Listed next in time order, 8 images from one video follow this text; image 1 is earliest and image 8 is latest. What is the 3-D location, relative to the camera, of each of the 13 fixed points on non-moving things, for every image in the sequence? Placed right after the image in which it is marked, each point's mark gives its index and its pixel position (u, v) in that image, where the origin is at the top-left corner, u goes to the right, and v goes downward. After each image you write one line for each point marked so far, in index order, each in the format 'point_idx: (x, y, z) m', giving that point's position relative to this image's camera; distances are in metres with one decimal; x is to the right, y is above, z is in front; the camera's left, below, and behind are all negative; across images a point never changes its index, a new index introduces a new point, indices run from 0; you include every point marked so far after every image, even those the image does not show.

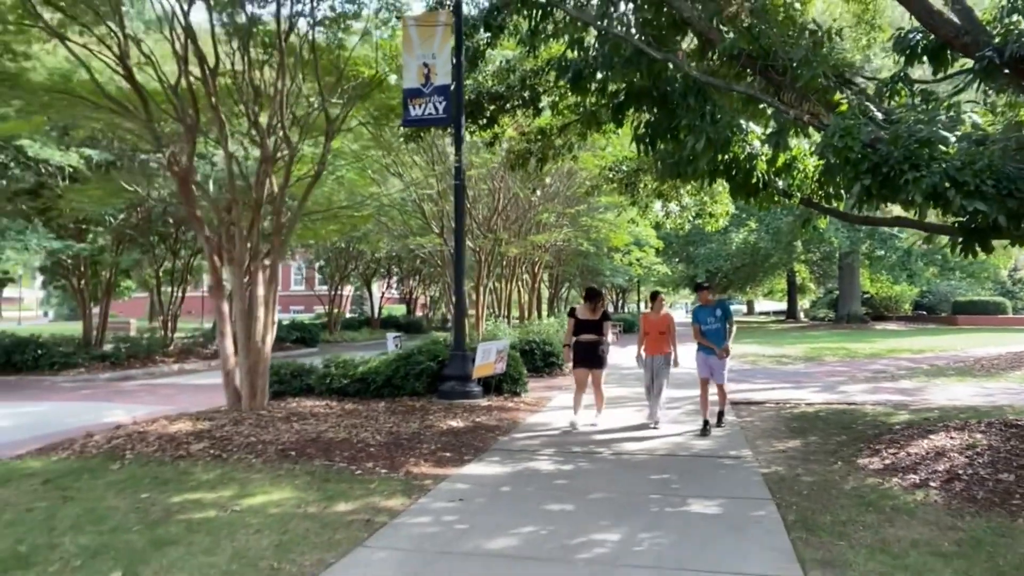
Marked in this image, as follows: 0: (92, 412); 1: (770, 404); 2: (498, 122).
0: (-7.3, -2.1, +12.9) m
1: (+3.8, -1.7, +10.6) m
2: (-0.3, +3.0, +12.8) m
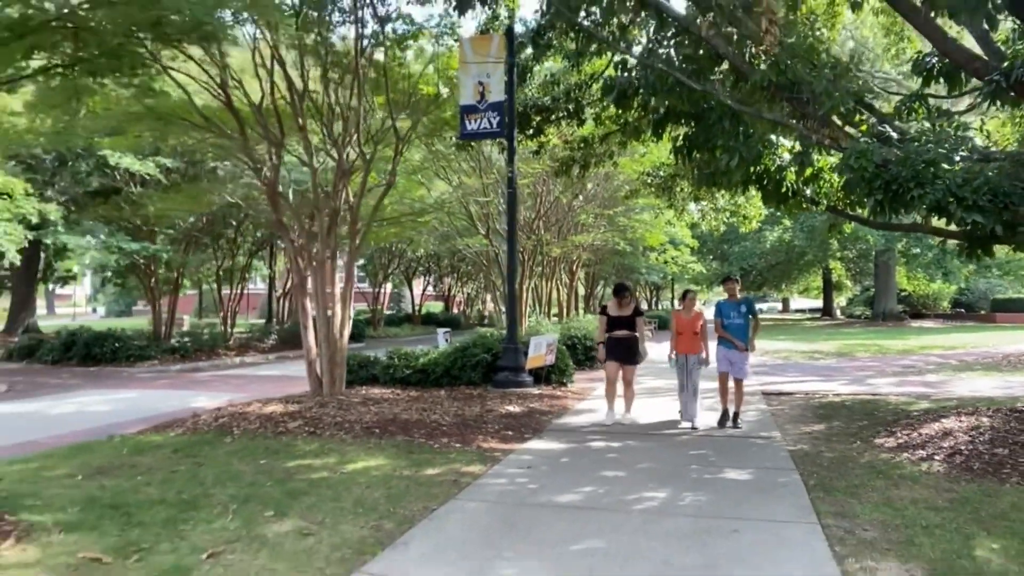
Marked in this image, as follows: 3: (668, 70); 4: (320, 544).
0: (-6.4, -2.1, +14.2) m
1: (+4.5, -1.7, +11.5) m
2: (+0.6, +3.0, +13.8) m
3: (+1.7, +2.4, +8.2) m
4: (-1.2, -1.6, +4.7) m
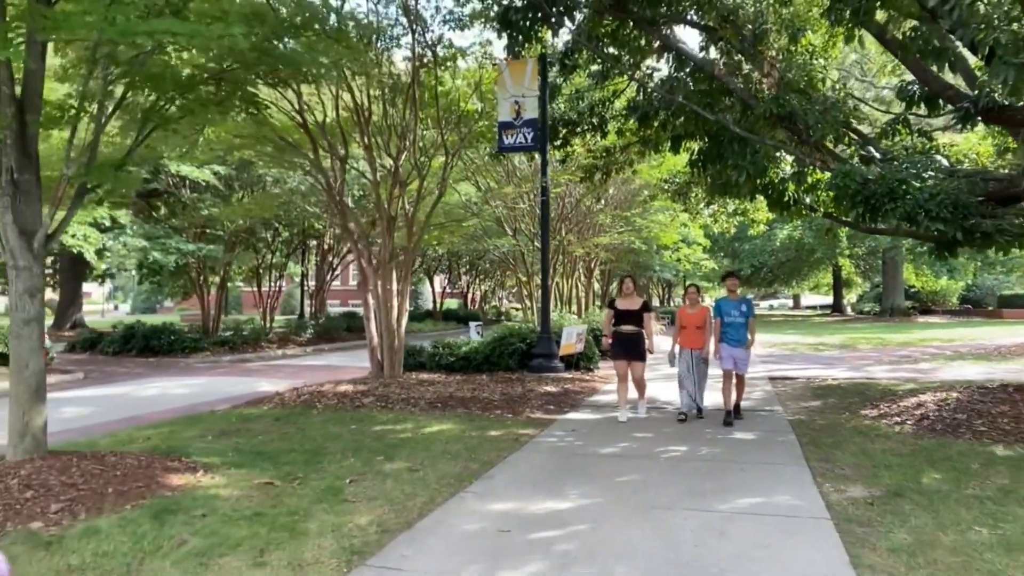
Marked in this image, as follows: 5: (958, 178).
0: (-5.8, -2.0, +15.8) m
1: (+5.2, -1.6, +12.9) m
2: (+1.2, +3.1, +15.3) m
3: (+2.3, +2.4, +9.7) m
4: (-0.7, -1.6, +6.2) m
5: (+5.2, +1.3, +8.5) m
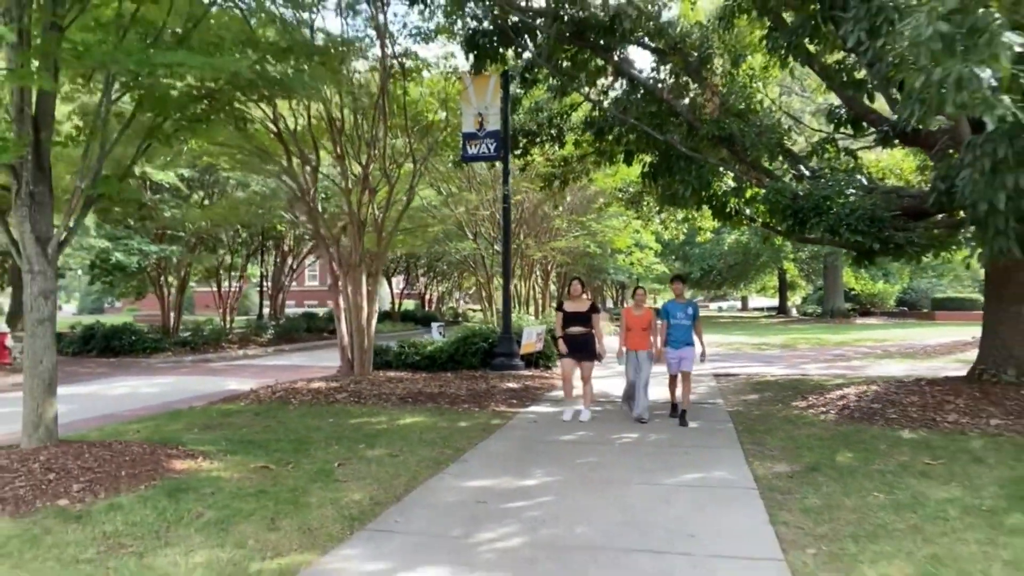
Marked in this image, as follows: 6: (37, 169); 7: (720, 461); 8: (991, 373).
0: (-6.6, -2.1, +16.2) m
1: (+4.5, -1.7, +14.0) m
2: (+0.4, +3.0, +16.1) m
3: (+1.8, +2.4, +10.6) m
4: (-1.0, -1.6, +6.9) m
5: (+4.8, +1.2, +9.5) m
6: (-4.0, +1.0, +6.2) m
7: (+2.0, -1.6, +6.9) m
8: (+5.9, -1.0, +9.0) m
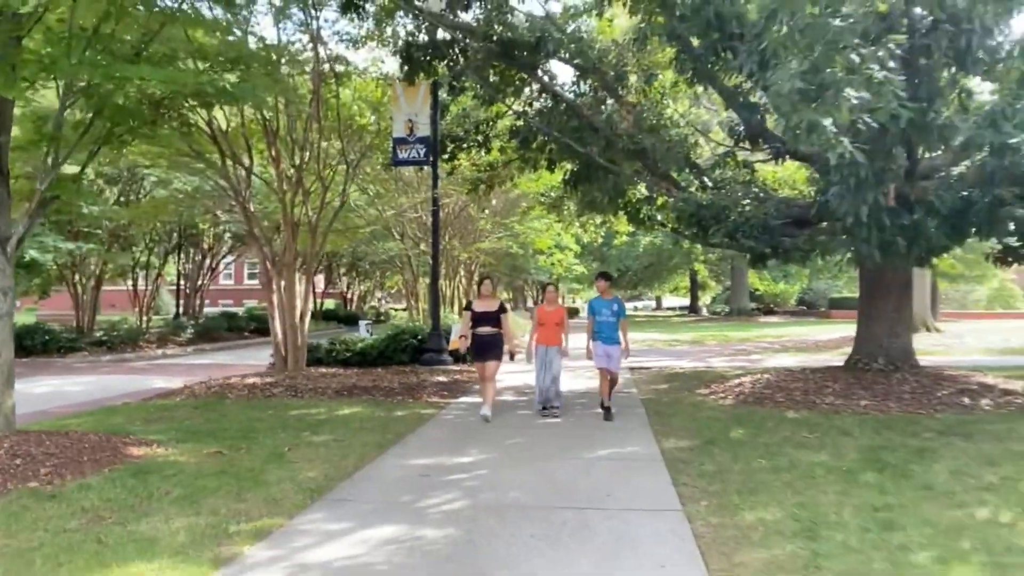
0: (-8.3, -2.0, +16.1) m
1: (+3.0, -1.7, +15.2) m
2: (-1.3, +3.0, +16.8) m
3: (+0.8, +2.4, +11.5) m
4: (-1.6, -1.6, +7.6) m
5: (+3.8, +1.2, +10.8) m
6: (-4.6, +1.0, +6.5) m
7: (+1.3, -1.6, +7.8) m
8: (+5.0, -1.0, +10.4) m
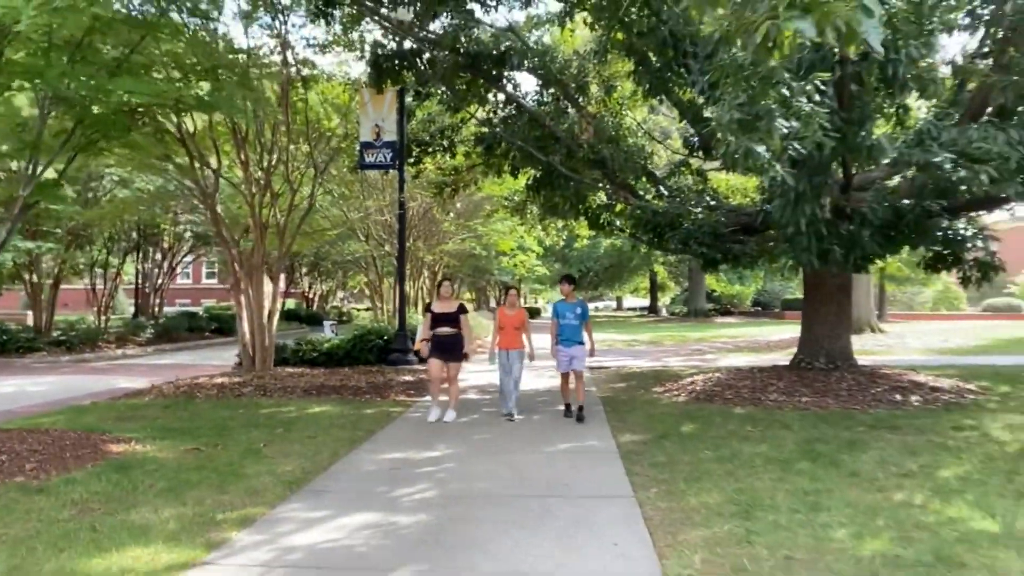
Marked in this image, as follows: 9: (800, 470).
0: (-9.1, -2.0, +16.1) m
1: (+2.2, -1.7, +15.8) m
2: (-2.1, +3.0, +17.2) m
3: (+0.2, +2.4, +11.9) m
4: (-2.0, -1.6, +7.9) m
5: (+3.3, +1.2, +11.4) m
6: (-4.9, +1.0, +6.7) m
7: (+0.9, -1.7, +8.3) m
8: (+4.5, -1.1, +11.1) m
9: (+2.4, -1.5, +6.2) m
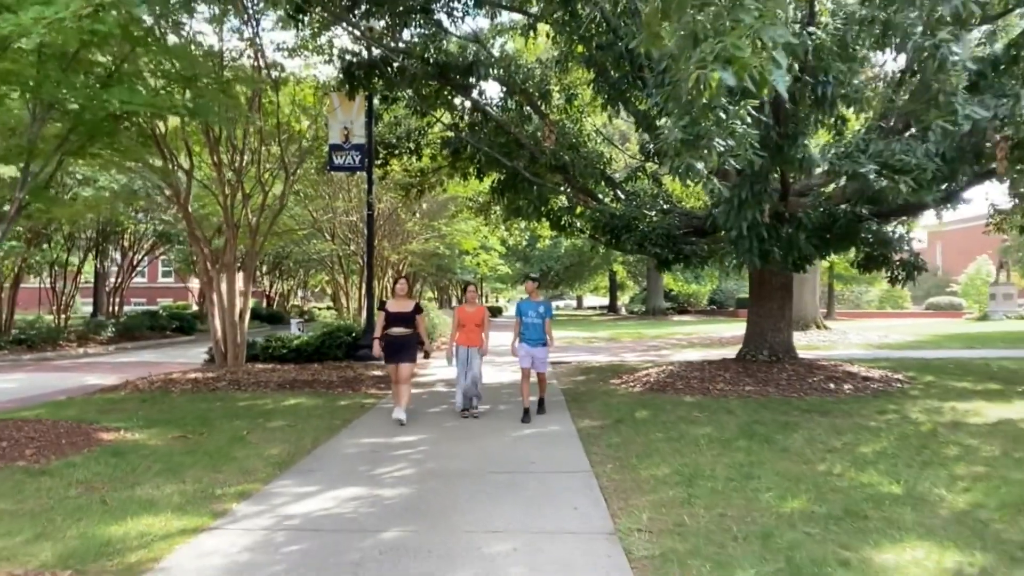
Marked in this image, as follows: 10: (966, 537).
0: (-9.9, -2.0, +16.3) m
1: (+1.4, -1.7, +16.5) m
2: (-3.0, +3.0, +17.7) m
3: (-0.4, +2.4, +12.6) m
4: (-2.4, -1.6, +8.4) m
5: (+2.7, +1.2, +12.2) m
6: (-5.2, +1.1, +7.0) m
7: (+0.5, -1.6, +9.0) m
8: (+3.9, -1.1, +12.0) m
9: (+2.2, -1.5, +7.0) m
10: (+2.8, -1.5, +4.5) m
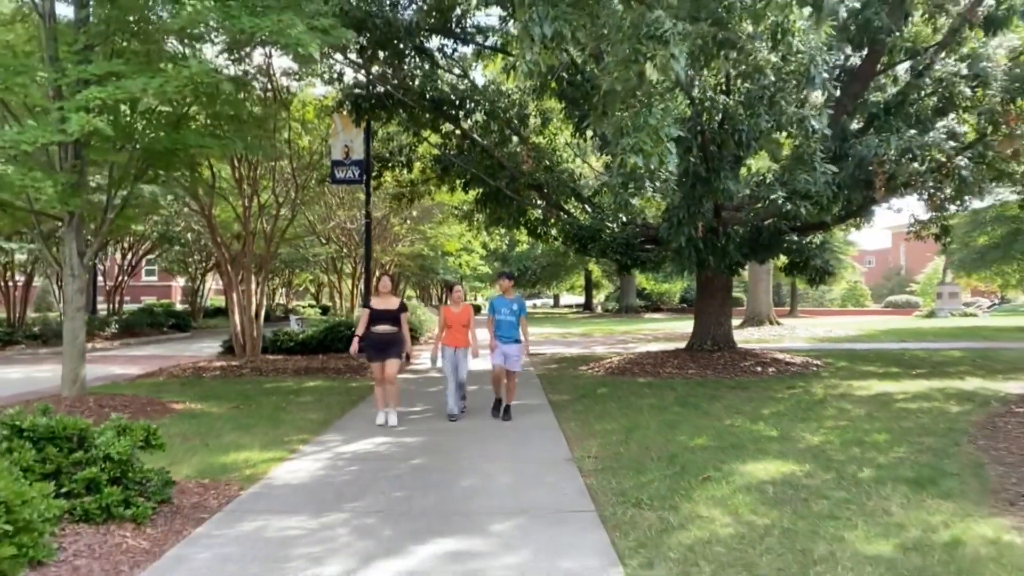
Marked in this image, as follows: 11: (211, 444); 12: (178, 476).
0: (-10.3, -2.0, +18.1) m
1: (+1.0, -1.7, +18.7) m
2: (-3.5, +3.0, +19.7) m
3: (-0.7, +2.4, +14.7) m
4: (-2.6, -1.6, +10.5) m
5: (+2.4, +1.2, +14.4) m
6: (-5.4, +1.0, +9.0) m
7: (+0.3, -1.7, +11.1) m
8: (+3.6, -1.1, +14.2) m
9: (+2.0, -1.5, +9.1) m
10: (+2.7, -1.6, +6.7) m
11: (-3.1, -1.6, +7.4) m
12: (-2.8, -1.6, +6.1) m
